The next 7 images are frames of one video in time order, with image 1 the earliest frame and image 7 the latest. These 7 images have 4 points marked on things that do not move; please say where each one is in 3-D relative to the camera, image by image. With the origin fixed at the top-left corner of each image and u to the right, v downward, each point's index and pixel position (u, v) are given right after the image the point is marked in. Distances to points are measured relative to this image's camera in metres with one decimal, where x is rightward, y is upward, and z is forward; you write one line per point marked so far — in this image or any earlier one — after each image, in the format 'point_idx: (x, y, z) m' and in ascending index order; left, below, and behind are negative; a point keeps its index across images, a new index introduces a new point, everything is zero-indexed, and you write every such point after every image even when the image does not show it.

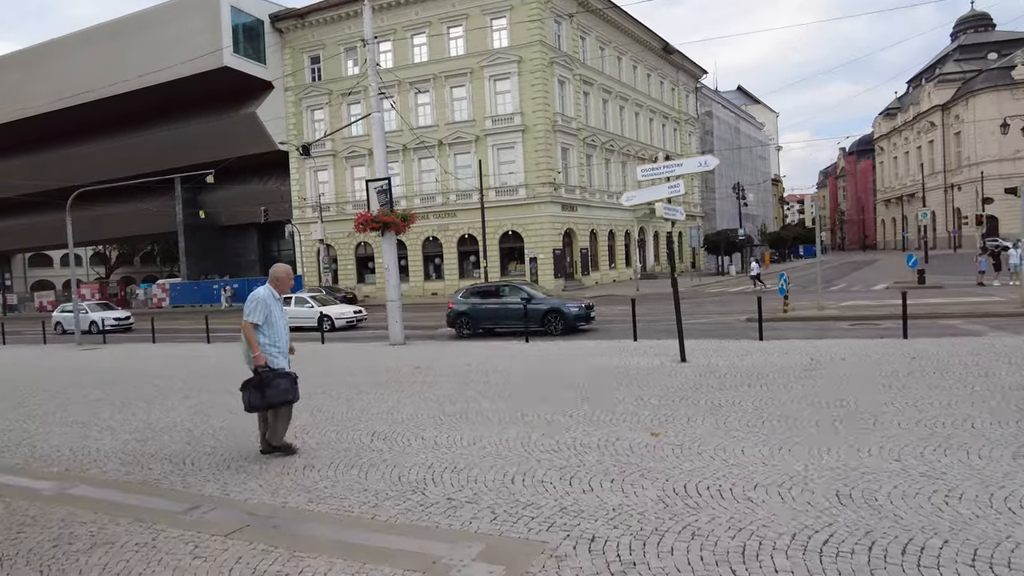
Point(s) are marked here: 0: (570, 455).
0: (+0.5, -1.4, +5.5) m
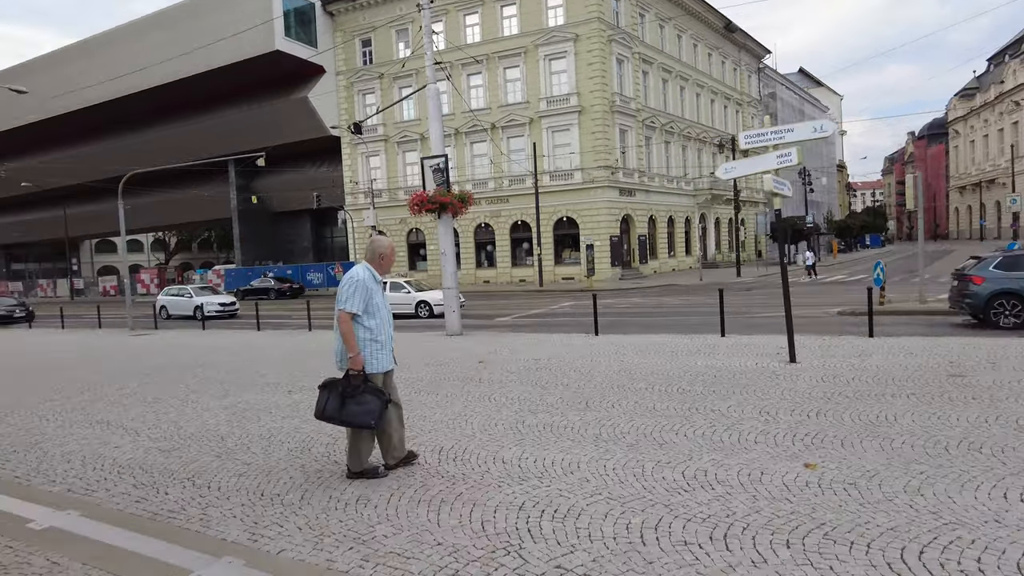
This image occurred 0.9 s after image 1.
0: (+1.2, -1.3, +4.1) m
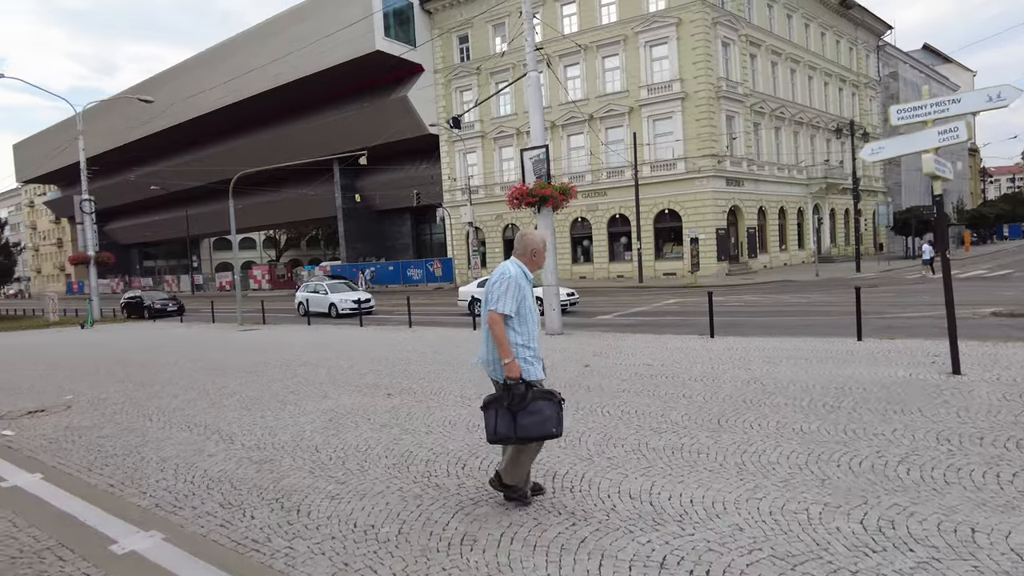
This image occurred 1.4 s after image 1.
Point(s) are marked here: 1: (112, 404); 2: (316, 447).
0: (+1.9, -1.3, +3.1) m
1: (-4.9, -1.4, +8.2) m
2: (-1.7, -1.4, +5.7) m
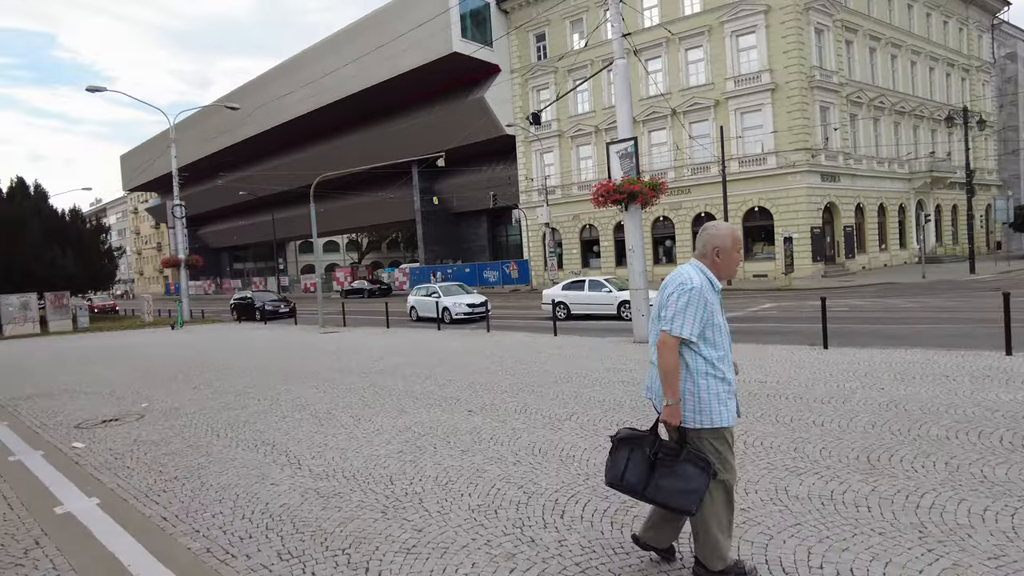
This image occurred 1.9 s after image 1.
0: (+2.4, -1.4, +2.0) m
1: (-3.8, -1.5, +7.9) m
2: (-0.9, -1.4, +5.0) m
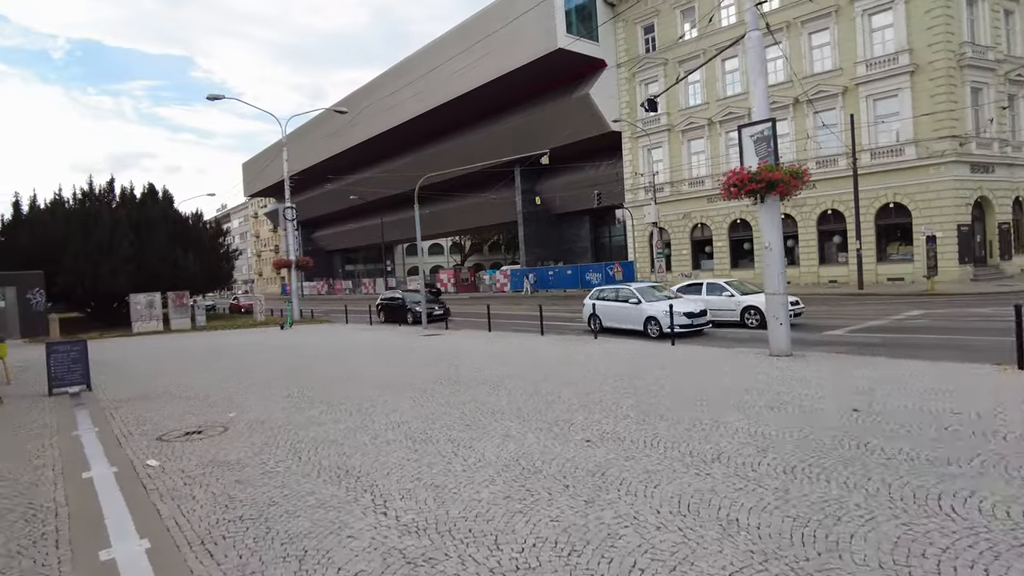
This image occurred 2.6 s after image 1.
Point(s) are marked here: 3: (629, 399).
0: (+2.7, -1.4, +0.4) m
1: (-2.6, -1.5, +7.1) m
2: (-0.1, -1.5, +3.8) m
3: (+1.4, -1.3, +8.0) m
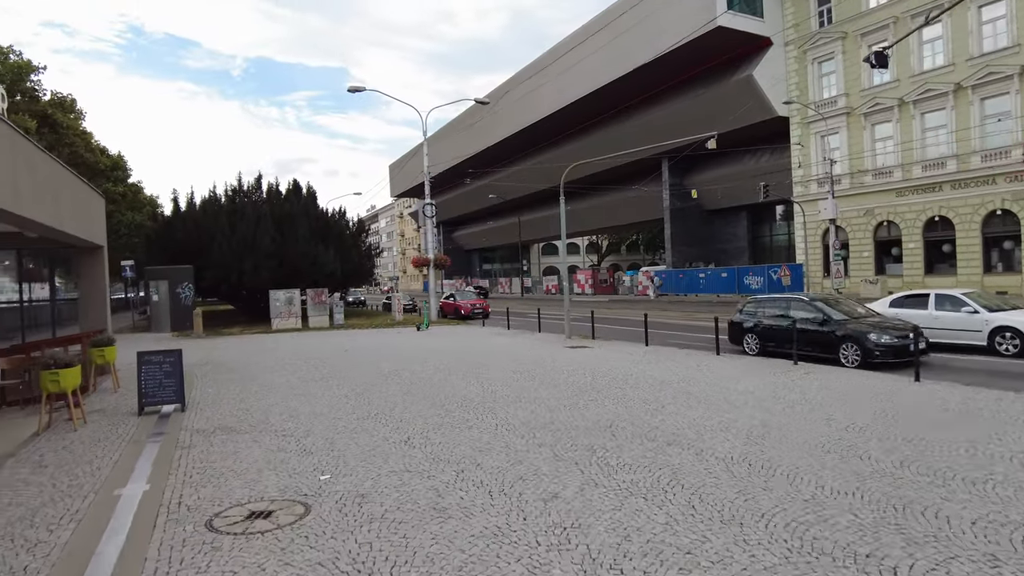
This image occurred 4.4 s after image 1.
0: (+2.9, -1.6, -3.1) m
1: (-1.0, -1.6, +4.5) m
2: (+0.8, -1.6, +0.8) m
3: (+3.1, -1.5, +4.6) m
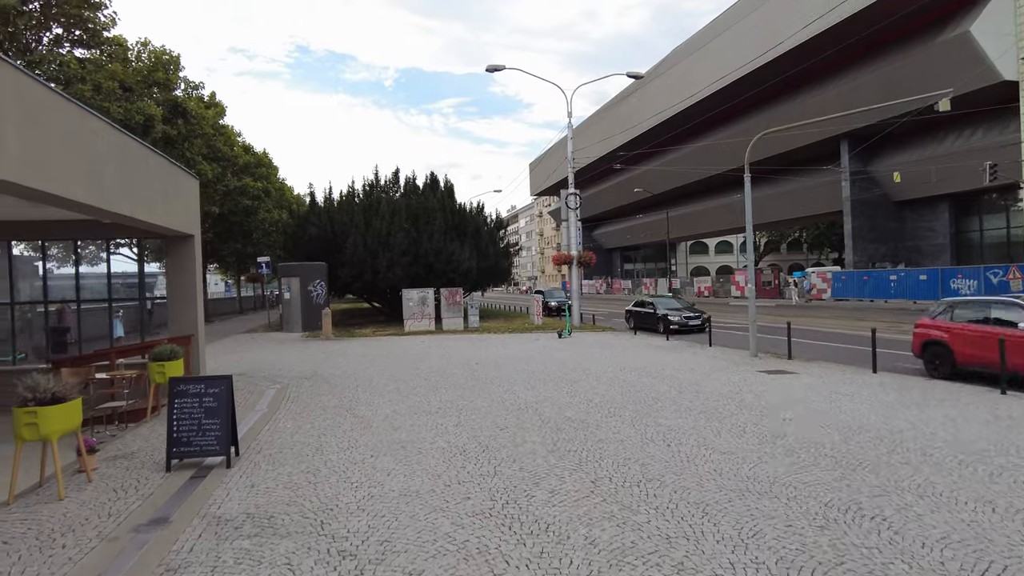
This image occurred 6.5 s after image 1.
0: (+2.1, -1.7, -7.2) m
1: (-0.1, -1.6, +1.1) m
2: (+0.9, -1.6, -3.0) m
3: (+3.9, -1.6, +0.3) m
